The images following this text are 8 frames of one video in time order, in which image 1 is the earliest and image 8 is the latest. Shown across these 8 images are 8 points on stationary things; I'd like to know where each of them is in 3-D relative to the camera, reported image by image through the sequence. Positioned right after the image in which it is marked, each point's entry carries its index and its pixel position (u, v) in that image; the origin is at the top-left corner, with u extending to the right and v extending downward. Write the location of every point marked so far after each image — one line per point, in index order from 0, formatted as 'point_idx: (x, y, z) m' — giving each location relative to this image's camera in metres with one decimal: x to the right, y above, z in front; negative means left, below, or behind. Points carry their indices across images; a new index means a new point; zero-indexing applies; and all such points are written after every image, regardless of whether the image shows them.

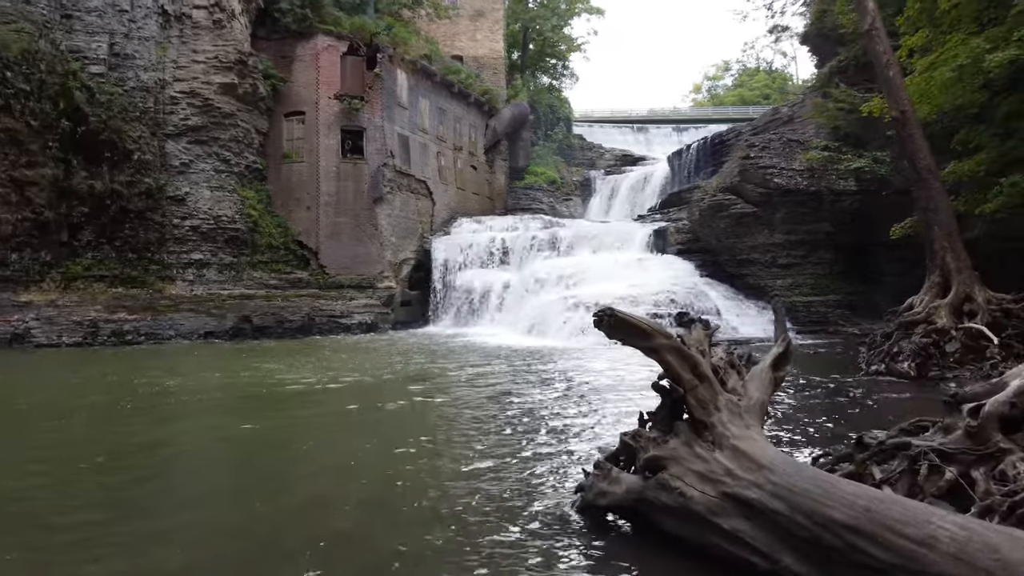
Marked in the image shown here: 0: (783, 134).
0: (+5.2, +2.9, +15.6) m
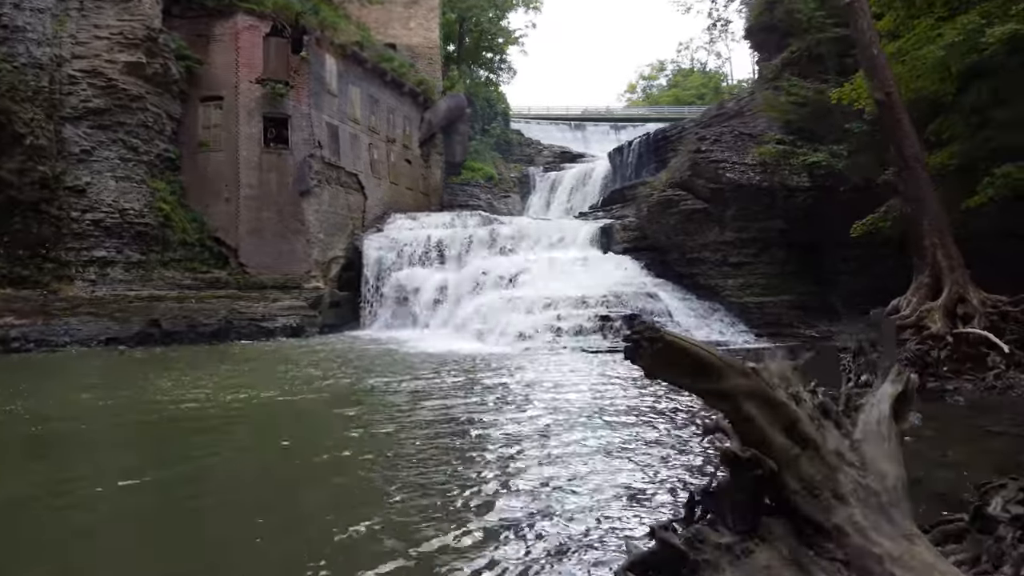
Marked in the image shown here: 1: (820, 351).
0: (+4.1, +2.9, +14.9) m
1: (+3.9, -0.8, +10.5) m
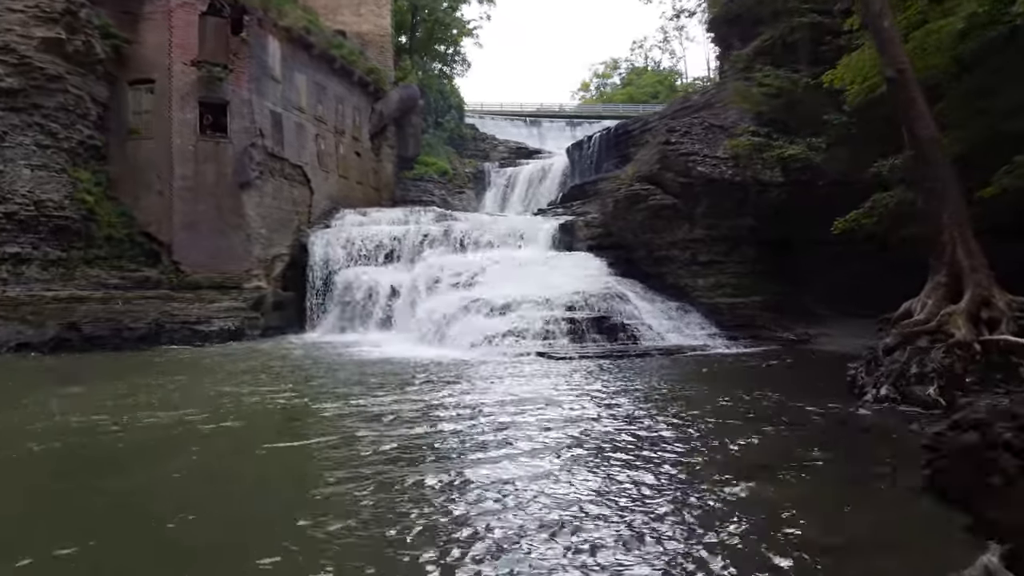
0: (+3.3, +2.9, +14.2) m
1: (+3.5, -0.8, +9.7) m
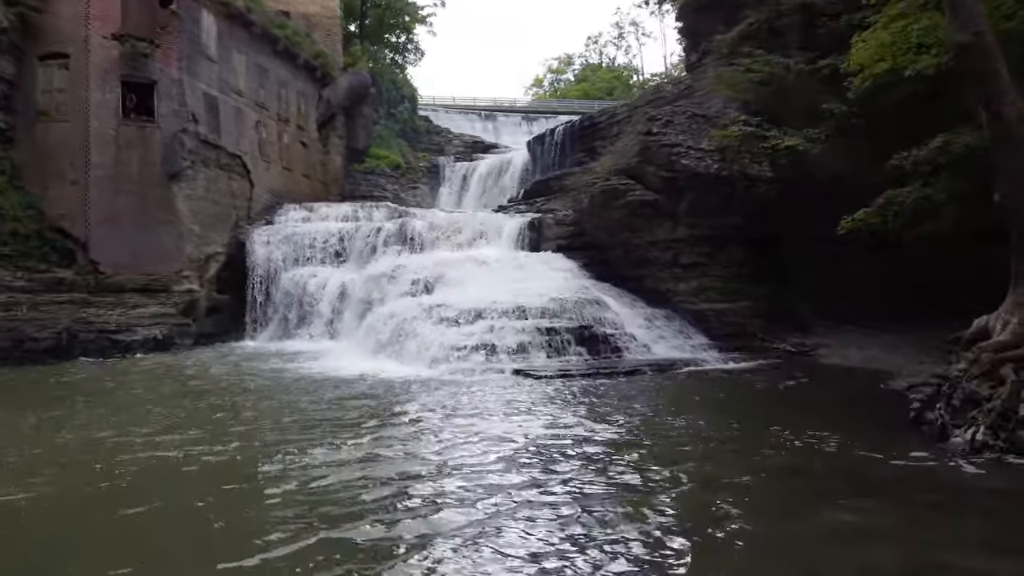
0: (+2.8, +2.9, +13.0) m
1: (+3.2, -0.9, +8.6) m
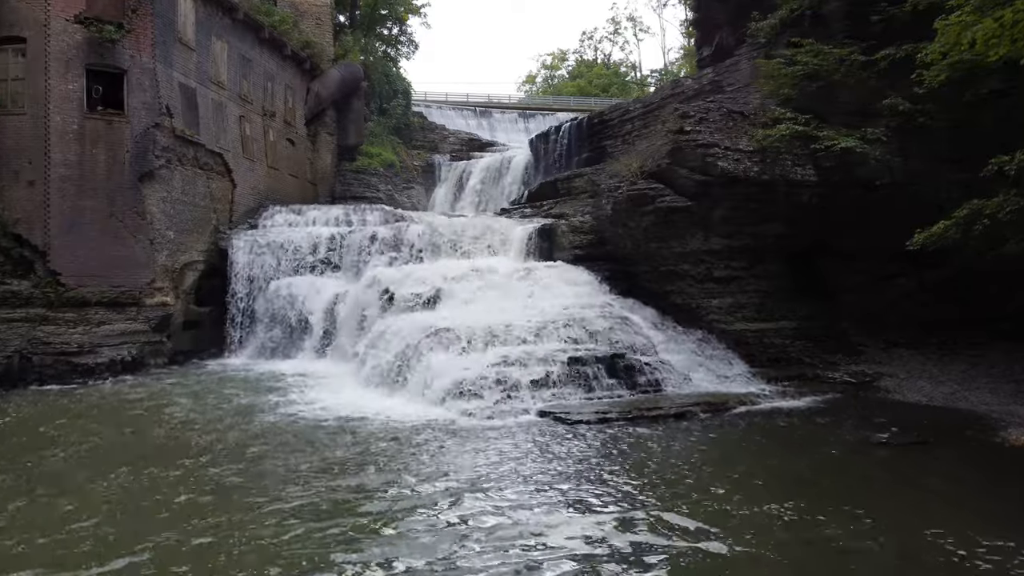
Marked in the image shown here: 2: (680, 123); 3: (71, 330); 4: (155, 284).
0: (+3.0, +2.6, +11.7) m
1: (+3.4, -1.2, +7.2) m
2: (+2.4, +2.3, +11.4) m
3: (-6.0, -0.6, +11.0) m
4: (-5.6, +0.1, +12.8) m
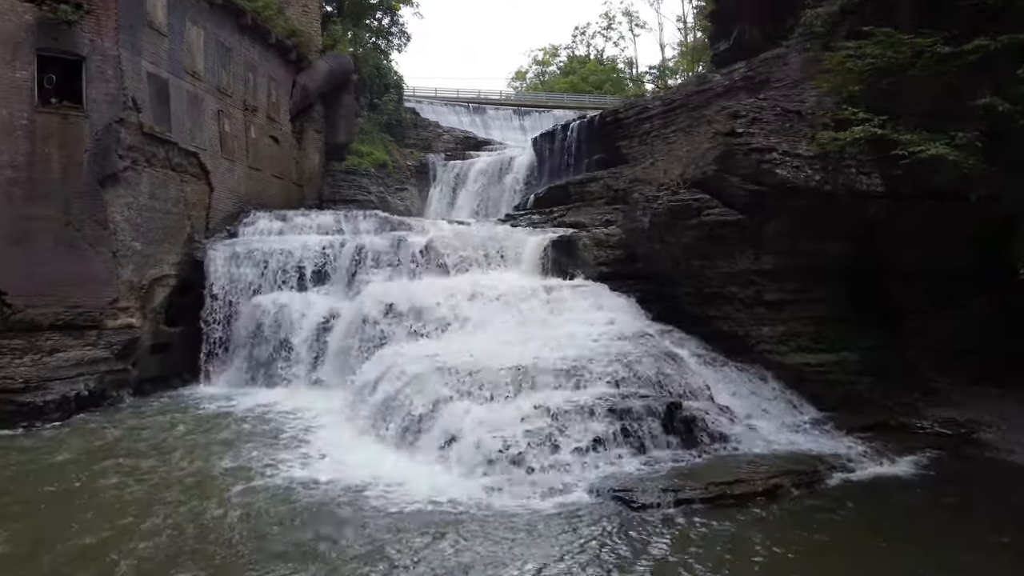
0: (+3.2, +2.3, +10.2) m
1: (+3.8, -1.5, +5.8) m
2: (+2.6, +2.0, +9.9) m
3: (-5.7, -0.8, +9.4) m
4: (-5.3, -0.2, +11.1) m
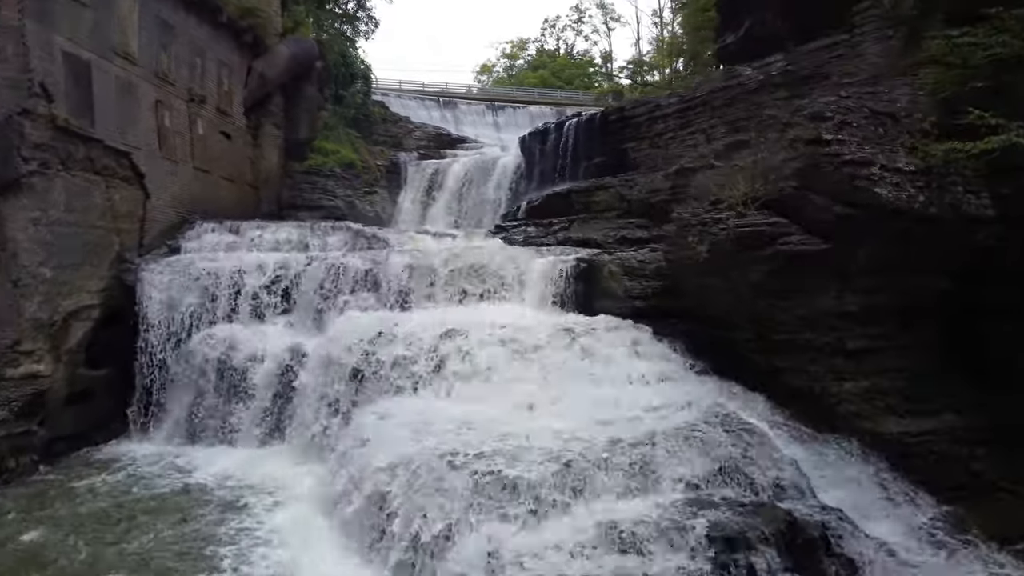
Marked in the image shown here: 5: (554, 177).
0: (+3.4, +1.9, +8.2) m
1: (+4.2, -2.0, +3.8) m
2: (+2.8, +1.5, +7.8) m
3: (-5.5, -1.3, +6.9) m
4: (-5.2, -0.6, +8.6) m
5: (+0.8, +2.3, +16.8) m
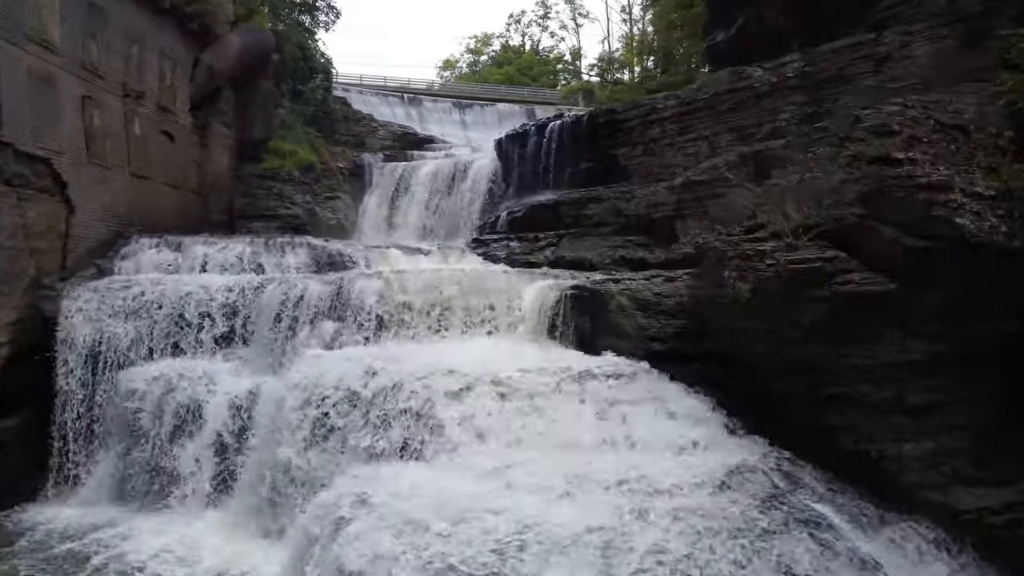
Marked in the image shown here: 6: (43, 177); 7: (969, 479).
0: (+3.4, +1.5, +6.9) m
1: (+4.4, -2.4, +2.6) m
2: (+2.8, +1.1, +6.6) m
3: (-5.4, -1.6, +5.2) m
4: (-5.2, -1.0, +7.0) m
5: (+0.4, +1.9, +15.4) m
6: (-5.3, +1.3, +9.4) m
7: (+3.7, -1.5, +6.4) m
